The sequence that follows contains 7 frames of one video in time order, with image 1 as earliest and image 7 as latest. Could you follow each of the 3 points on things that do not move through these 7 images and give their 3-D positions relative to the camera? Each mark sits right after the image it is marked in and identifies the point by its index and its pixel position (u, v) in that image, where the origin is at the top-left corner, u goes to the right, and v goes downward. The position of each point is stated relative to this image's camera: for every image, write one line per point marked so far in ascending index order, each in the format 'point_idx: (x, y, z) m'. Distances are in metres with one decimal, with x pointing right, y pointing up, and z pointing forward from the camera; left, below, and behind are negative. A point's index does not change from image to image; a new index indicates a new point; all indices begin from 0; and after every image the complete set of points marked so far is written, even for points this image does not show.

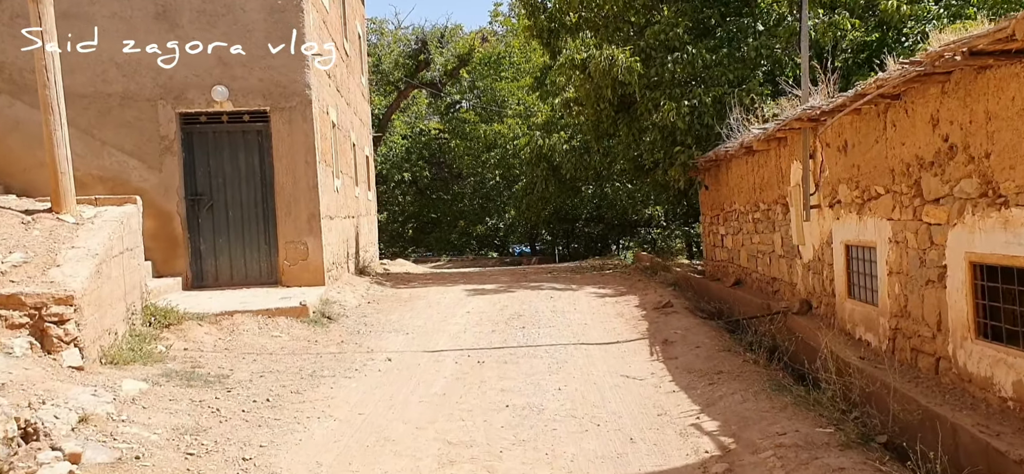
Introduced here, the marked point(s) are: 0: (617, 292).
0: (+1.3, -0.7, +12.7) m
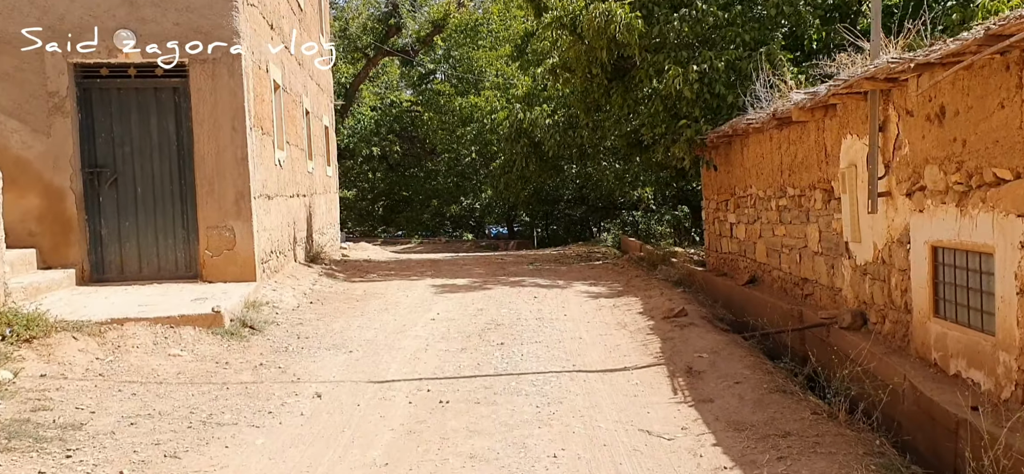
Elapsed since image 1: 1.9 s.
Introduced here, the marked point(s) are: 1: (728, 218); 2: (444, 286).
0: (+1.1, -0.6, +10.7) m
1: (+2.7, +0.2, +12.7) m
2: (-0.8, -0.6, +11.4) m
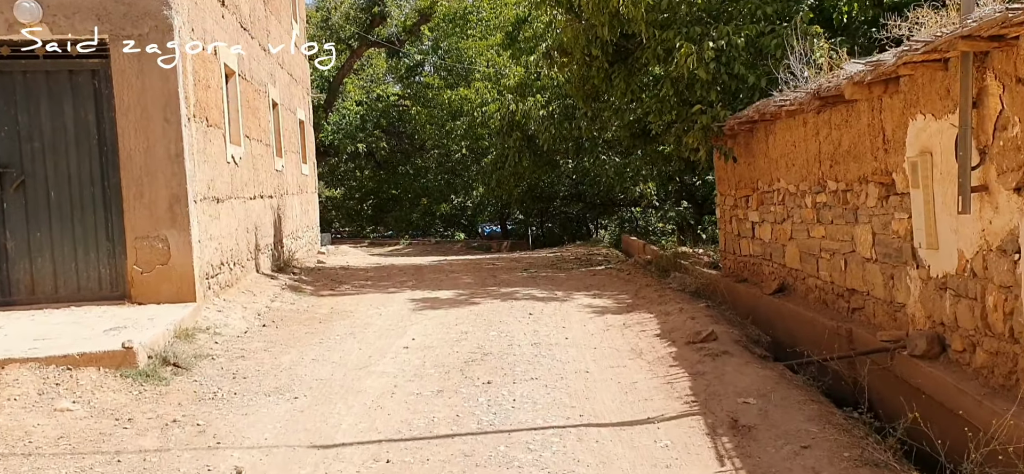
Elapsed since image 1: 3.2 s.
0: (+1.0, -0.6, +9.1) m
1: (+2.6, +0.2, +11.1) m
2: (-0.9, -0.6, +9.8) m
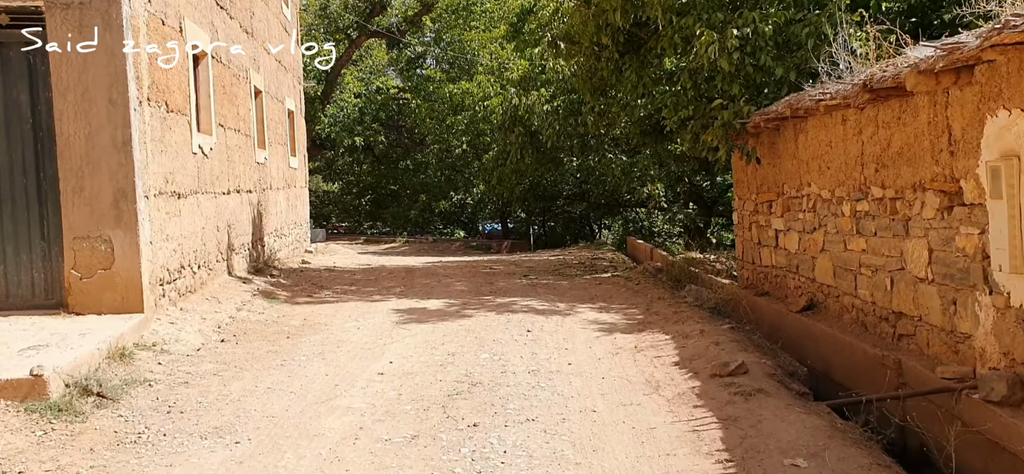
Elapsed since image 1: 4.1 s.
0: (+1.0, -0.7, +8.1) m
1: (+2.6, +0.1, +10.1) m
2: (-0.9, -0.6, +8.8) m
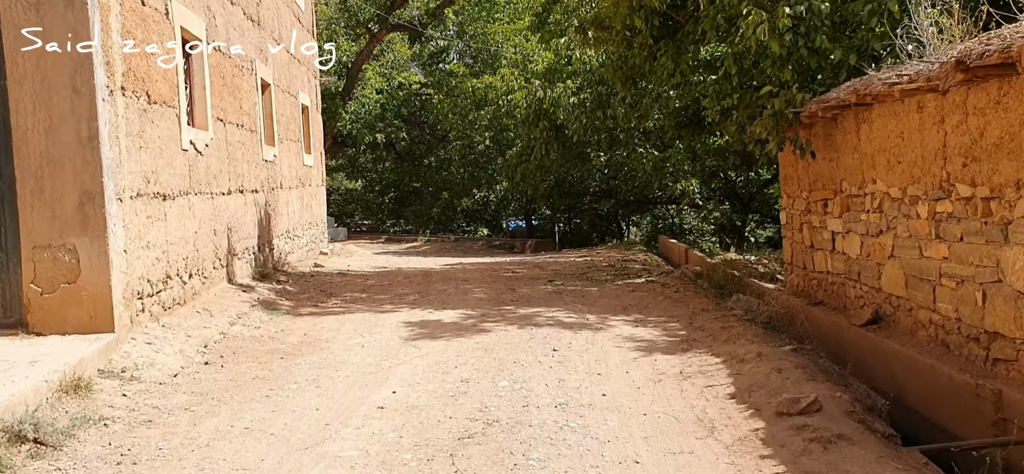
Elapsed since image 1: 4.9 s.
0: (+1.1, -0.7, +7.1) m
1: (+2.9, +0.1, +9.0) m
2: (-0.7, -0.7, +7.8) m
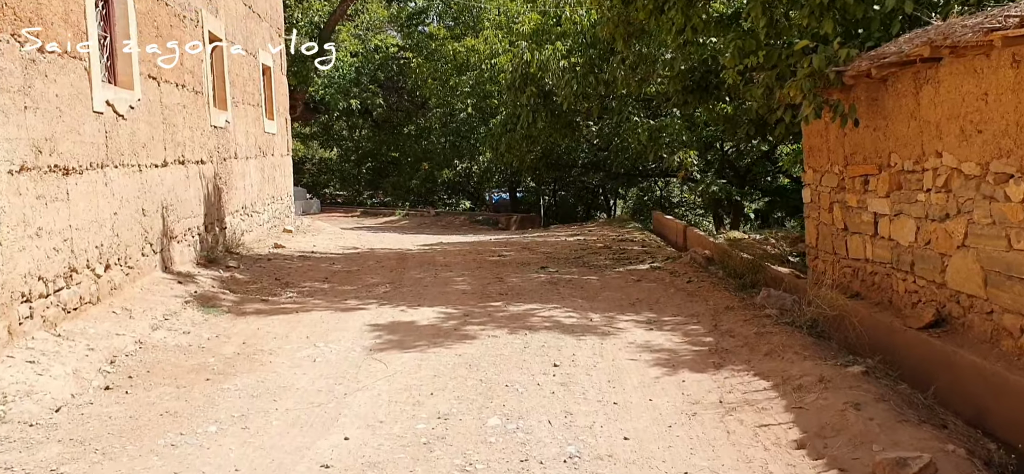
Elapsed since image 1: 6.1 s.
0: (+1.1, -0.7, +5.7) m
1: (+2.8, +0.2, +7.7) m
2: (-0.8, -0.6, +6.4) m
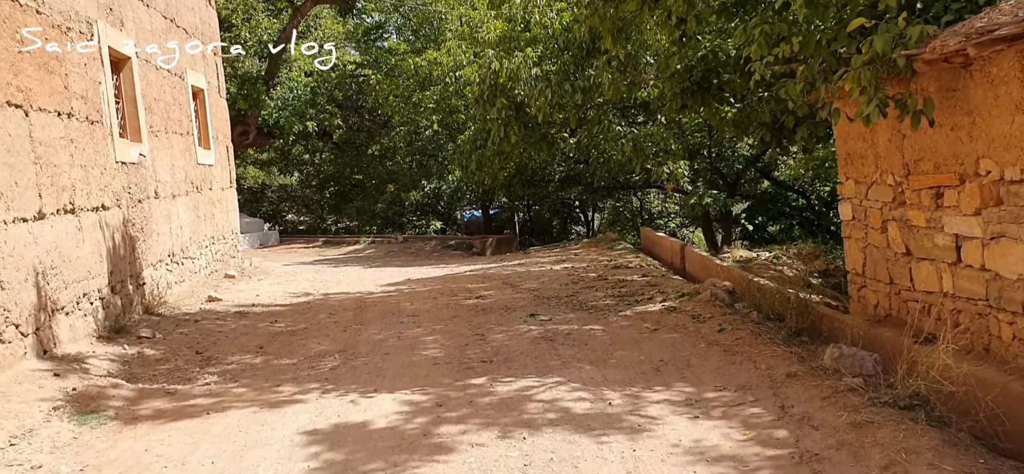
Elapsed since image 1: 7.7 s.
0: (+1.1, -0.9, +3.9) m
1: (+2.6, +0.1, +6.0) m
2: (-0.8, -0.9, +4.6) m
